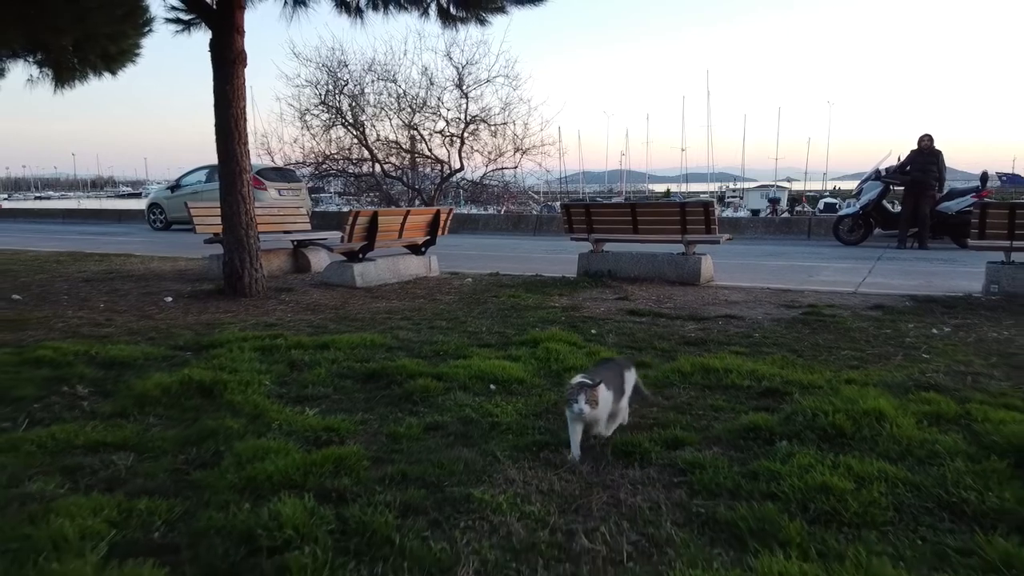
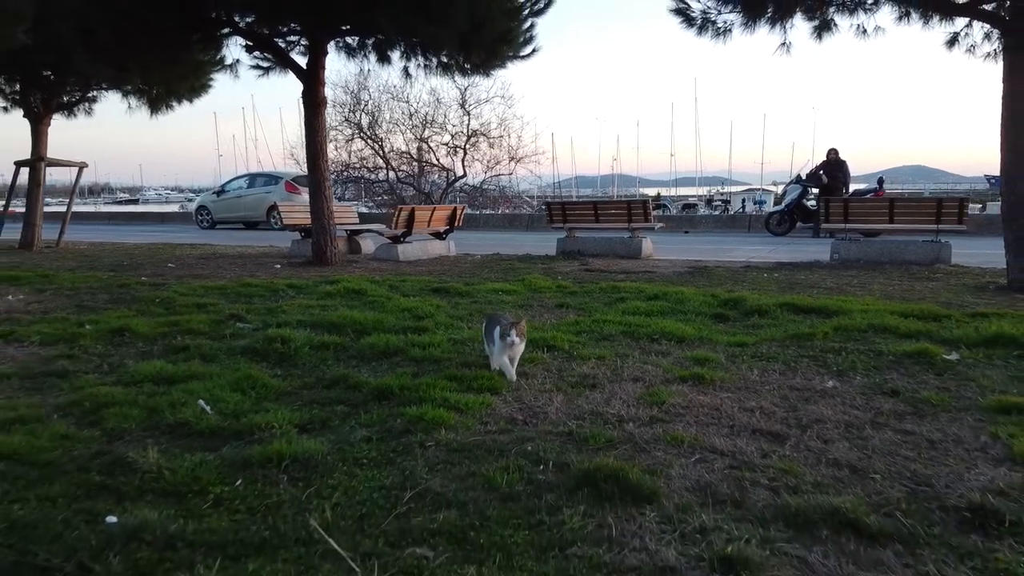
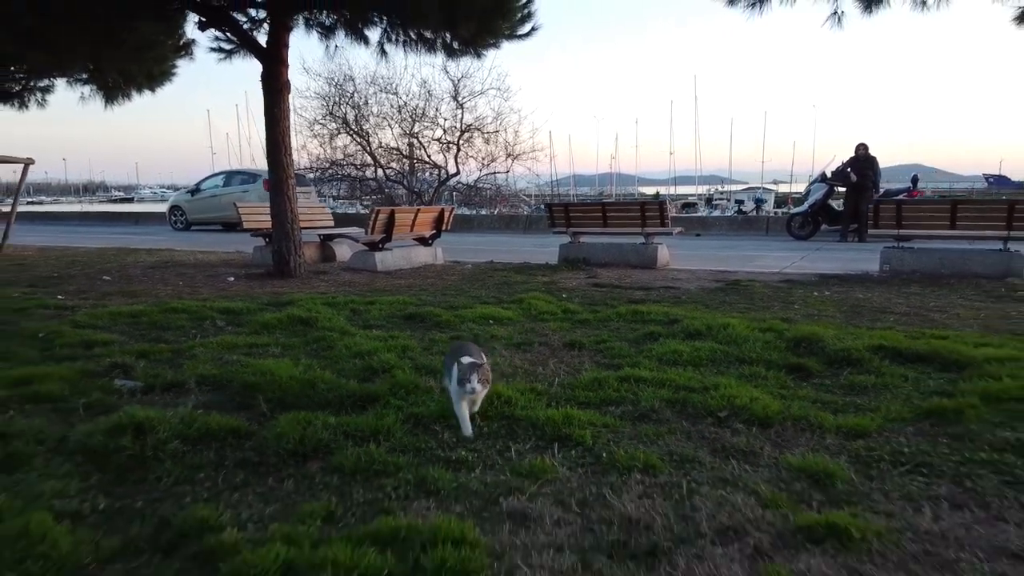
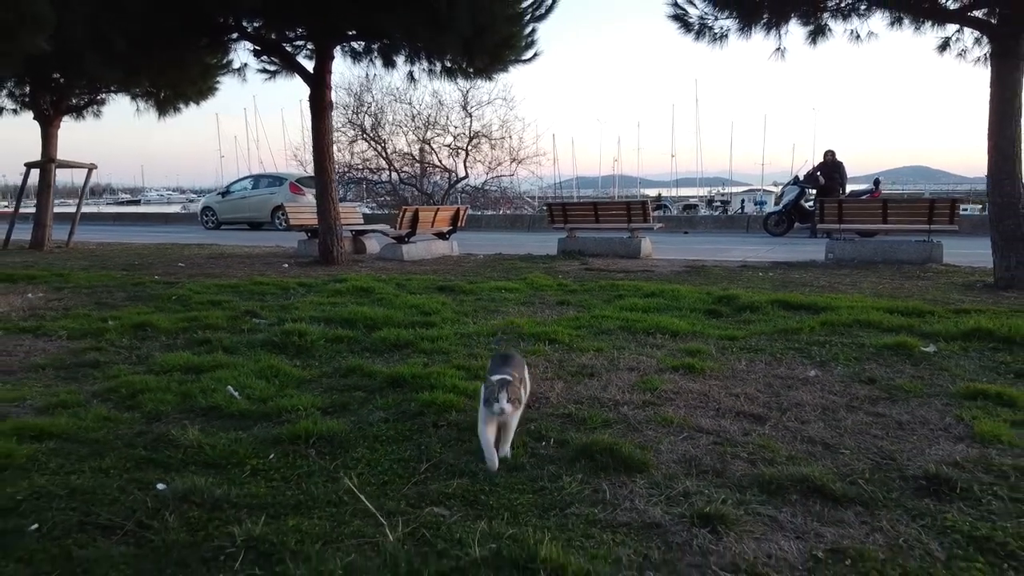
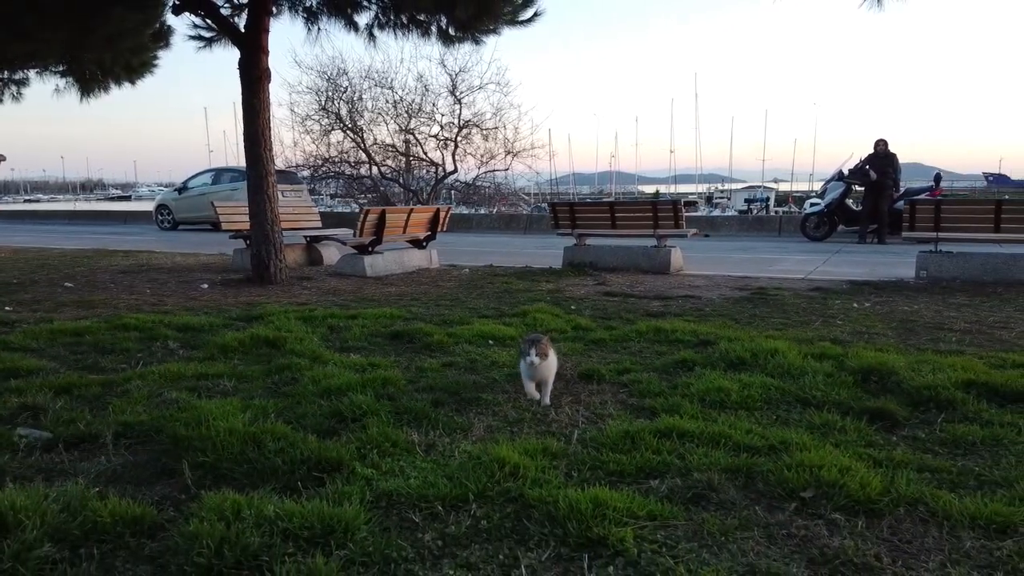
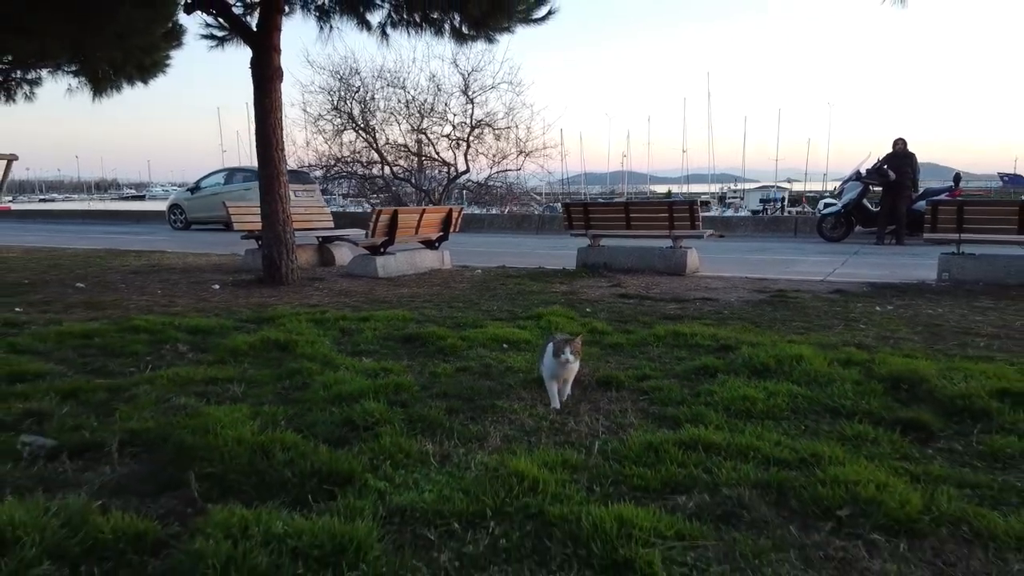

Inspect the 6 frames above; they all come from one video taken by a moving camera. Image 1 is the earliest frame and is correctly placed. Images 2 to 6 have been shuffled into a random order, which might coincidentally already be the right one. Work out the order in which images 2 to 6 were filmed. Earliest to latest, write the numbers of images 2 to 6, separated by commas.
6, 5, 3, 2, 4
